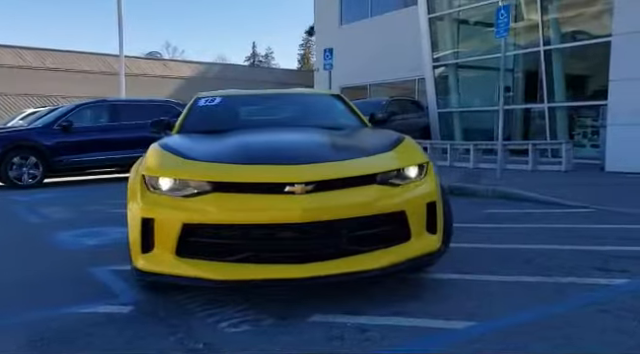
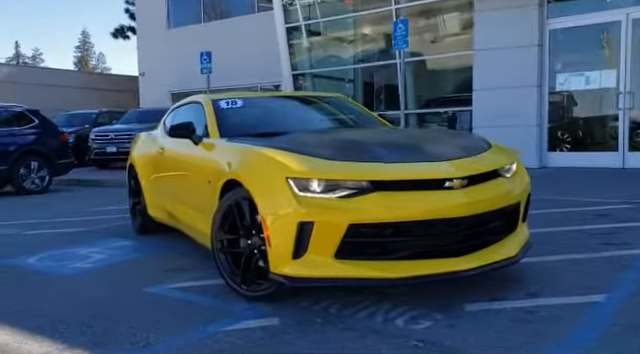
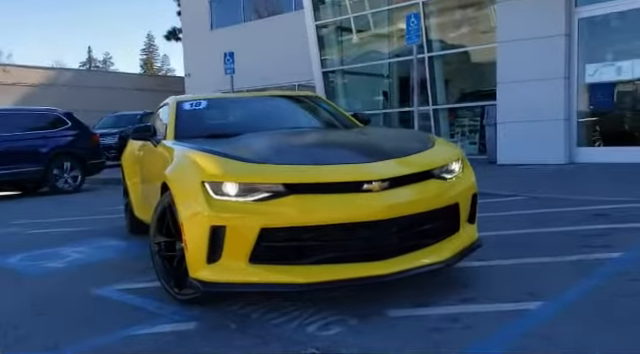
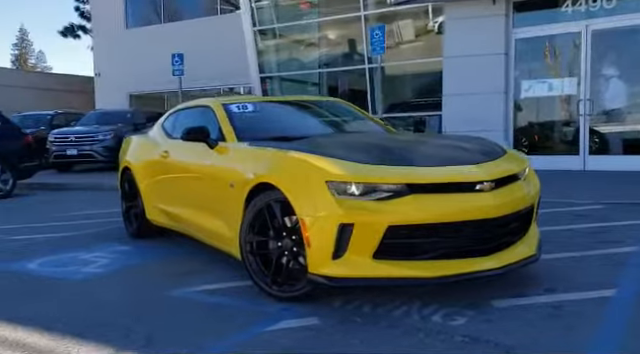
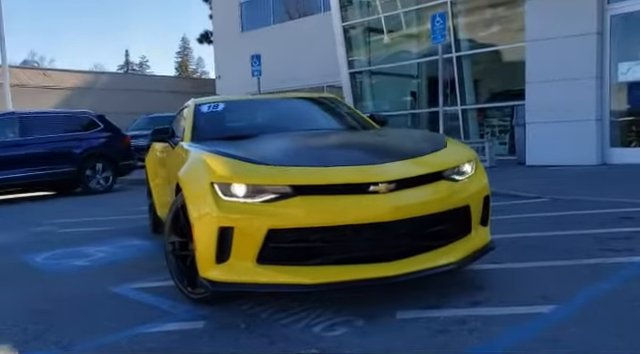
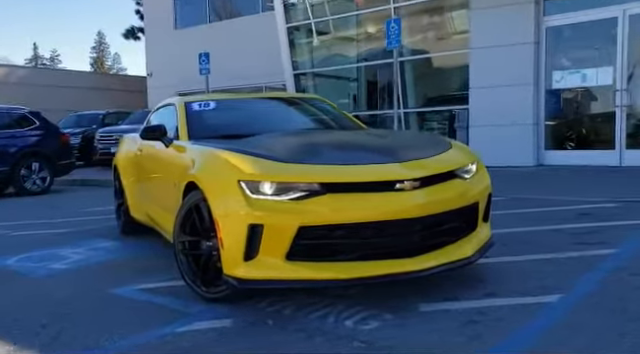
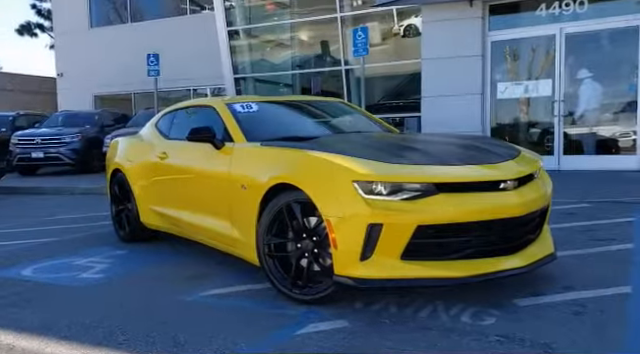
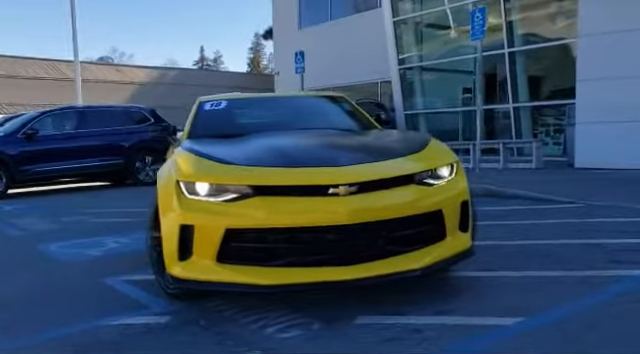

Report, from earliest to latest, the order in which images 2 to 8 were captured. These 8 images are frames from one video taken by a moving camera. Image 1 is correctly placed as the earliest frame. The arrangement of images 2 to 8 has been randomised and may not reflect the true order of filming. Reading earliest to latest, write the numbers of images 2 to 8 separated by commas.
8, 5, 3, 6, 2, 4, 7
